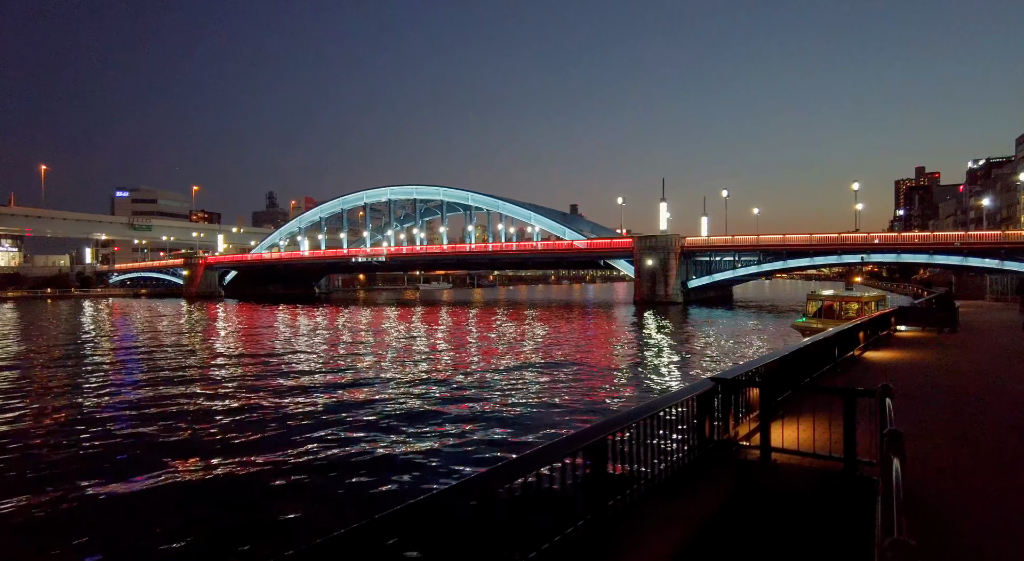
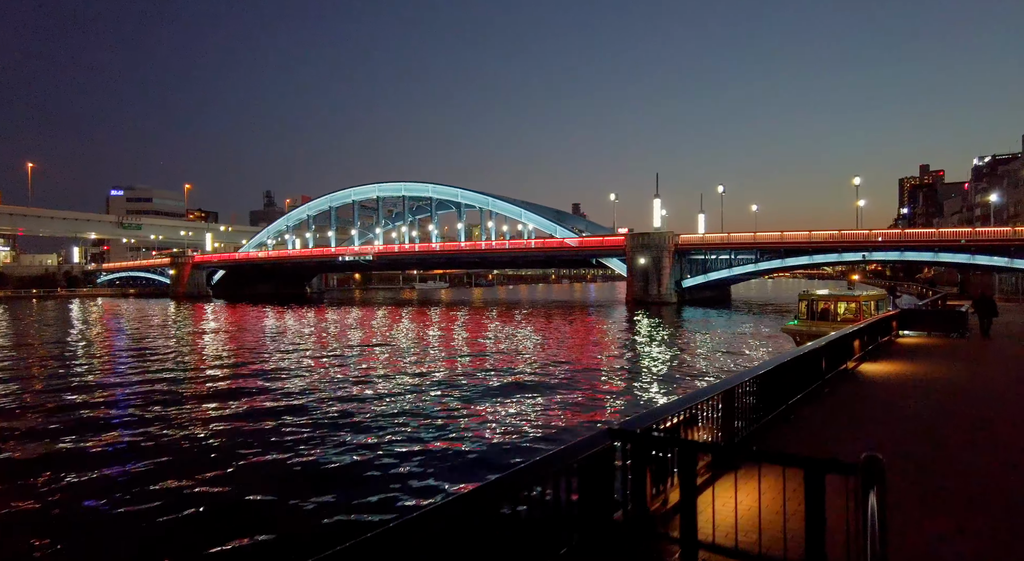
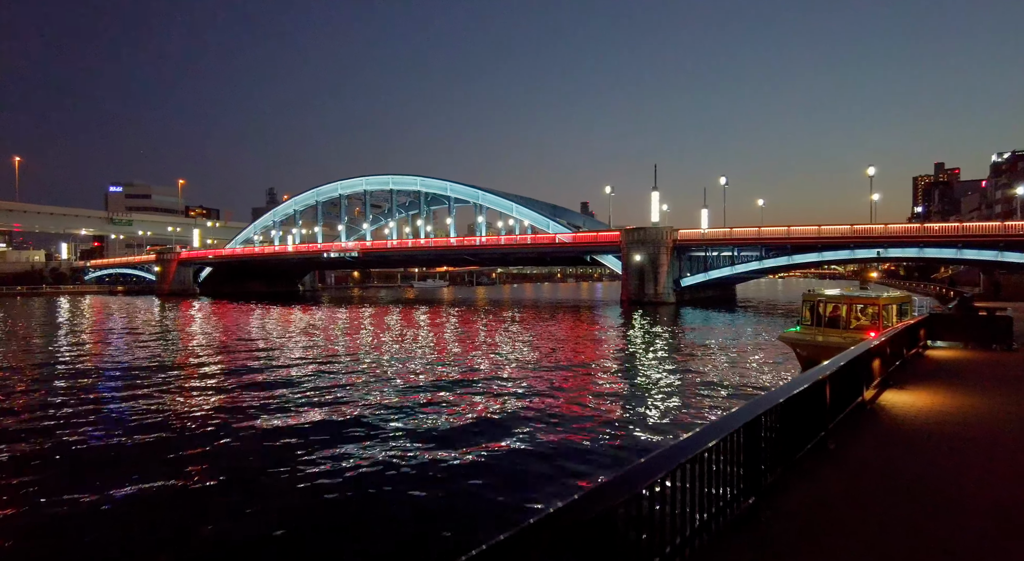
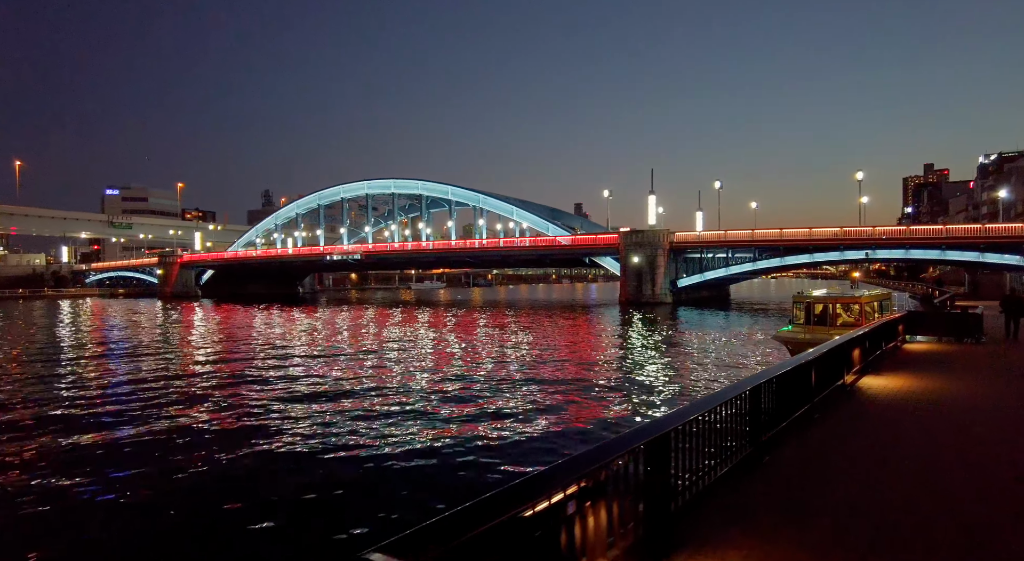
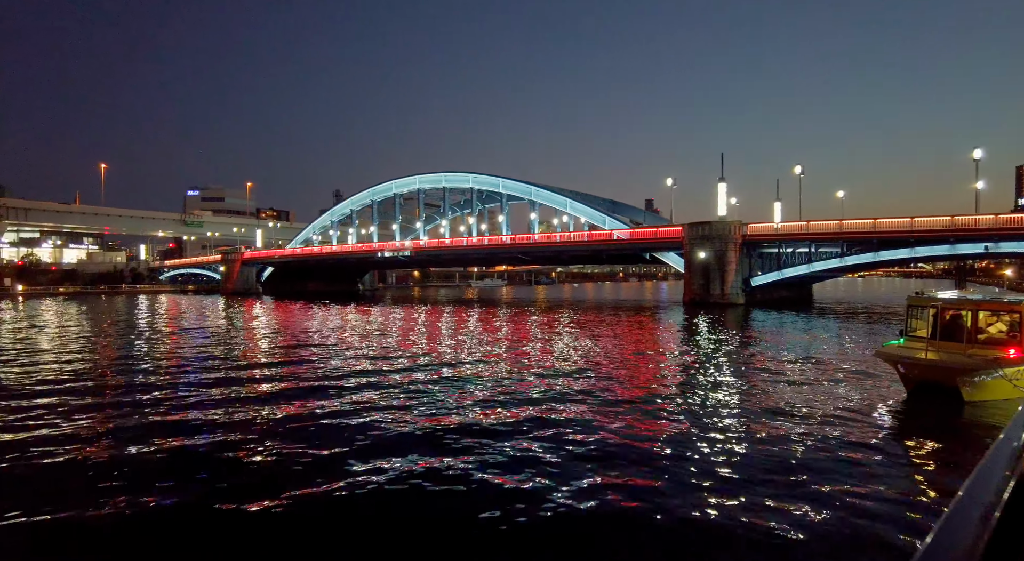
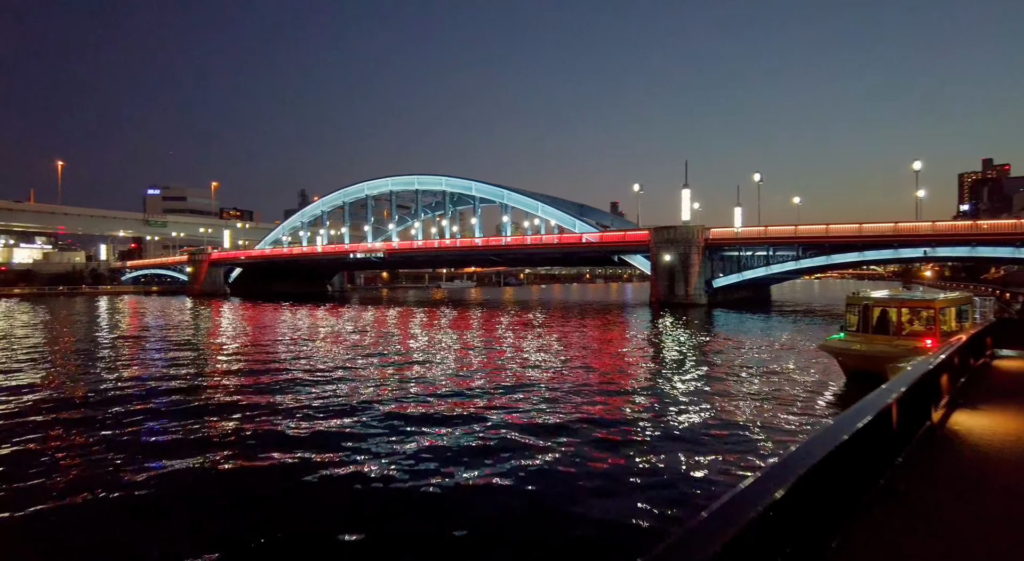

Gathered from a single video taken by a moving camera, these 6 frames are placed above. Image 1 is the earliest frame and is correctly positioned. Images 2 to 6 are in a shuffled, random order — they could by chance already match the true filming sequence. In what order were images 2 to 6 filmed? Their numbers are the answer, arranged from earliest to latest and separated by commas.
2, 4, 3, 6, 5
